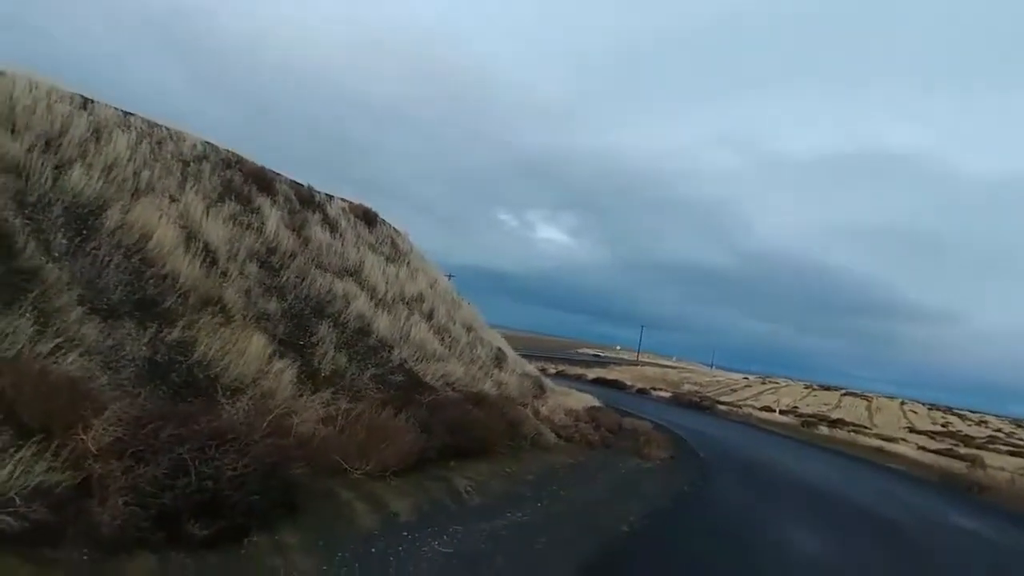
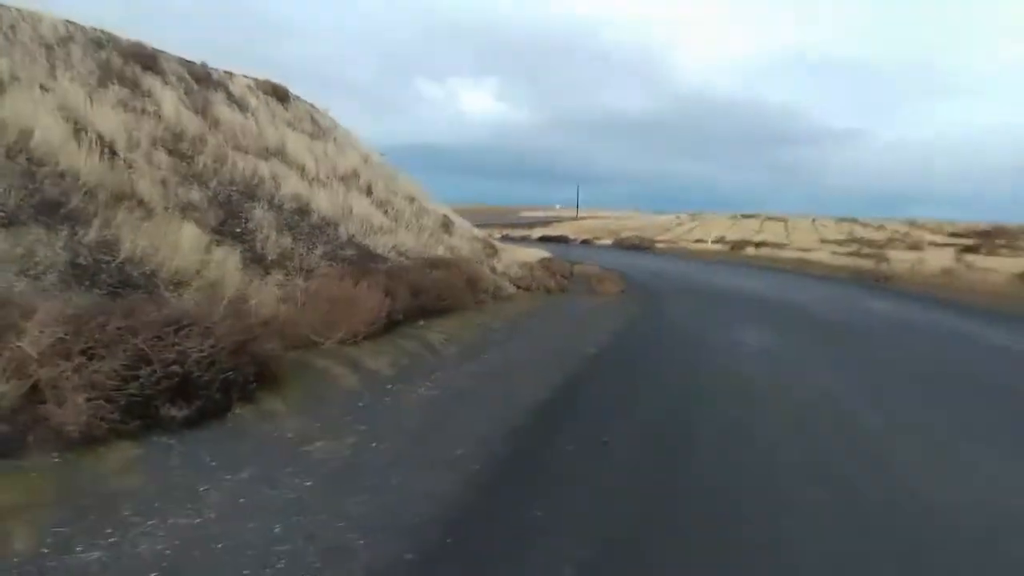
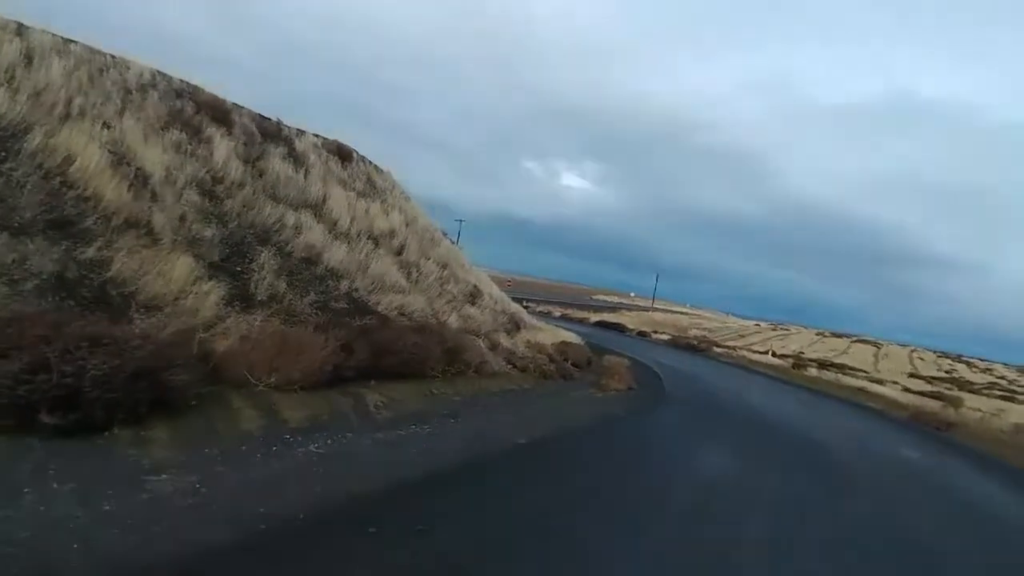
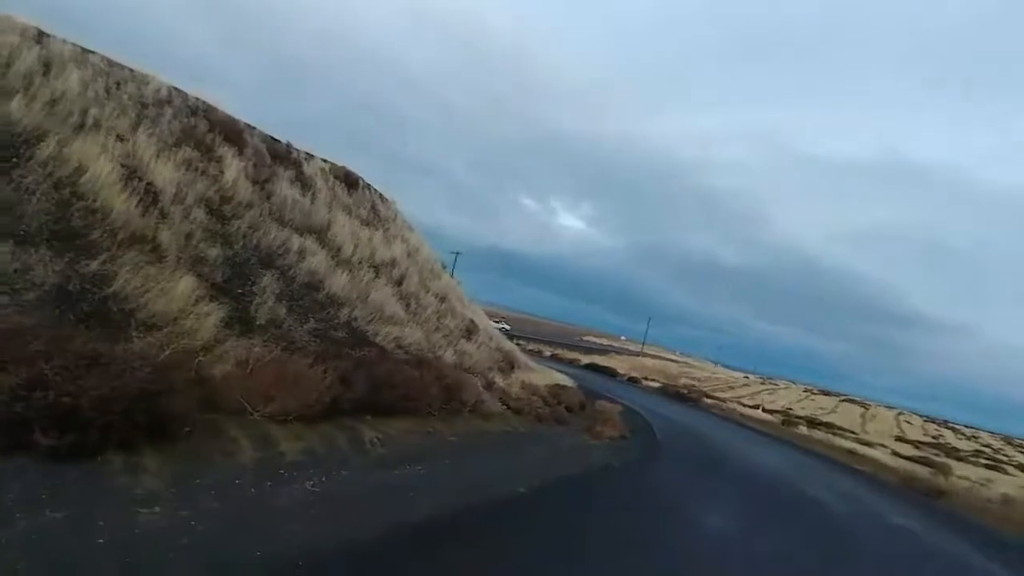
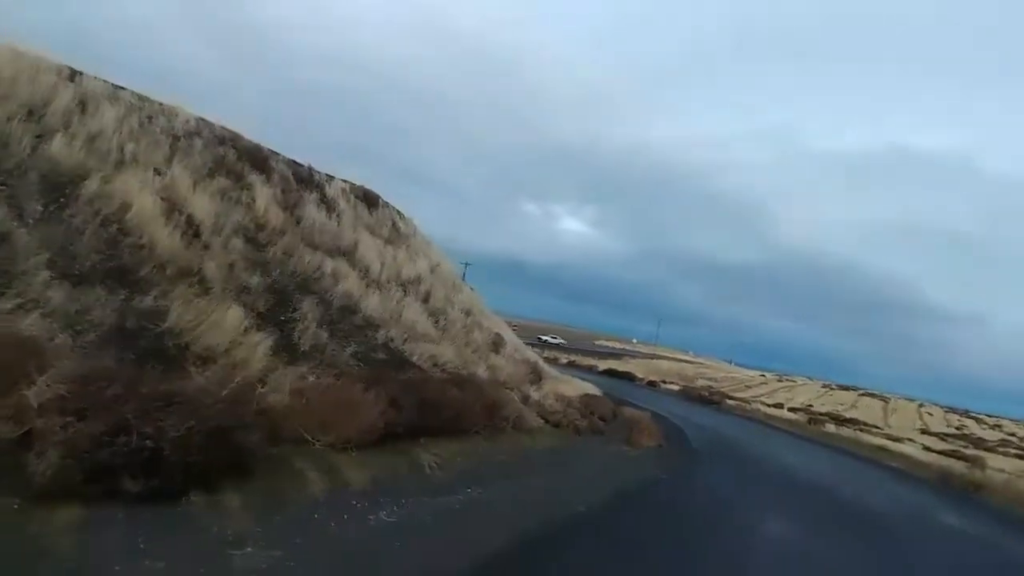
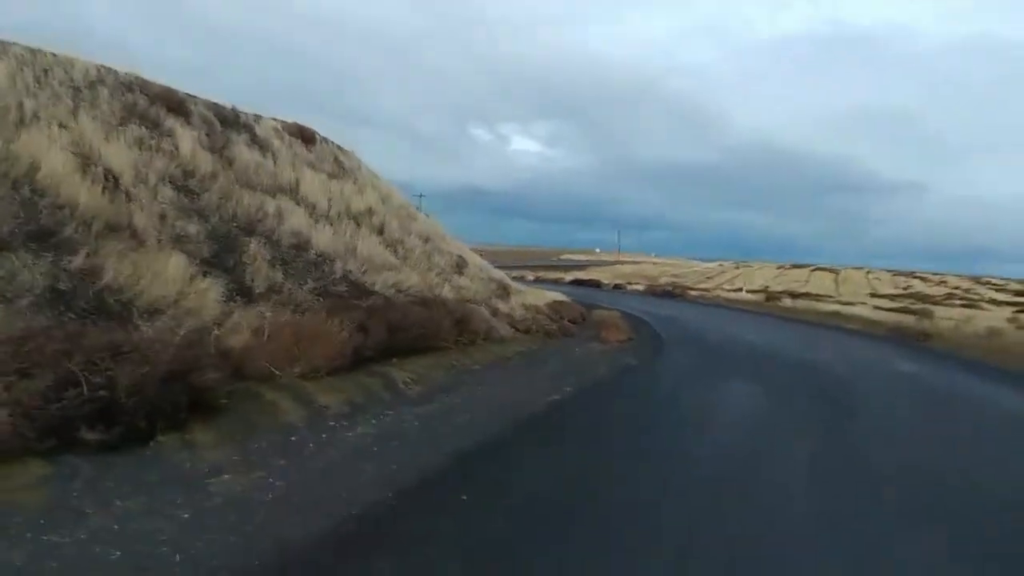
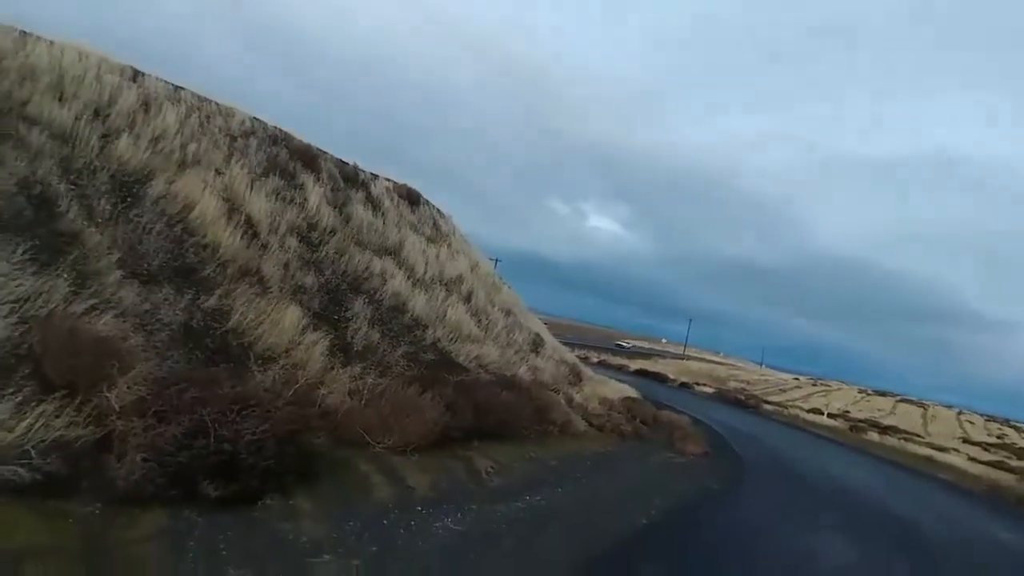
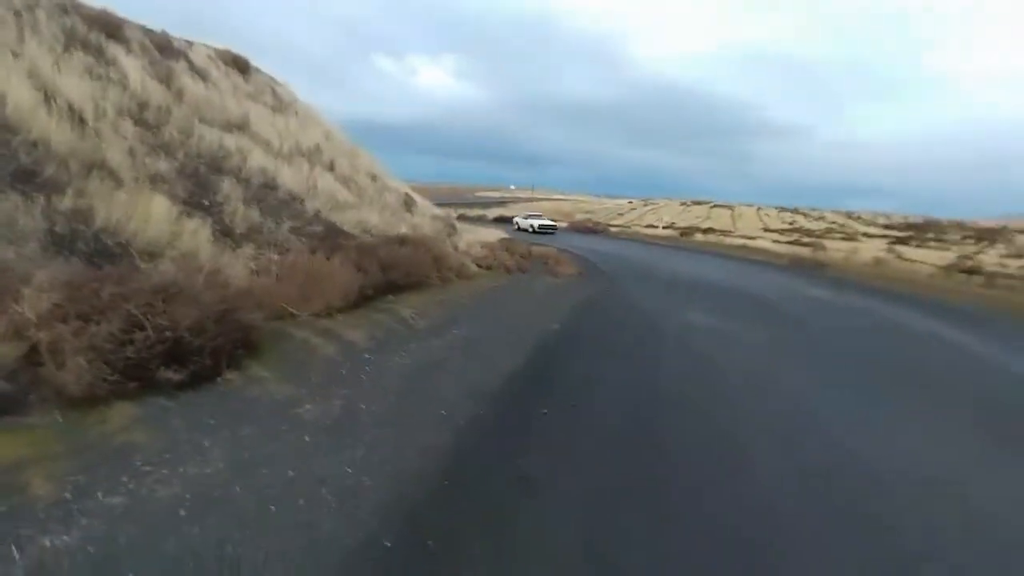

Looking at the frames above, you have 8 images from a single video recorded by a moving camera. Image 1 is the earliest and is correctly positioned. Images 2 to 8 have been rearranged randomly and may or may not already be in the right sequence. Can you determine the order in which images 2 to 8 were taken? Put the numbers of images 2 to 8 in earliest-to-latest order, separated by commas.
7, 5, 4, 3, 6, 2, 8
